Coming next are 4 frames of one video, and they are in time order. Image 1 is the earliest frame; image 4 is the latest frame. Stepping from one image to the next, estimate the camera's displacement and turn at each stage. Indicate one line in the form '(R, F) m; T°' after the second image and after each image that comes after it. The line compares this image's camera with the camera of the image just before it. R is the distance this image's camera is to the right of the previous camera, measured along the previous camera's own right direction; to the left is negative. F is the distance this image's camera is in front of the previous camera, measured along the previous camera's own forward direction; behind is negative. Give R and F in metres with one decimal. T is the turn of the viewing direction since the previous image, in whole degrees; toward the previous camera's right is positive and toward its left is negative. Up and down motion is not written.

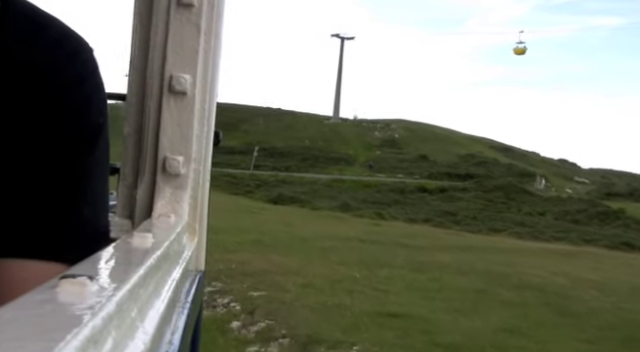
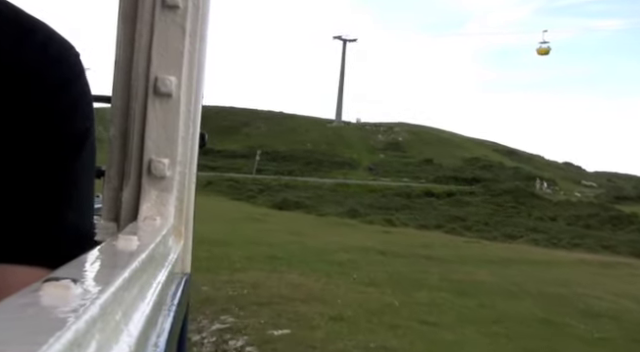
(-0.1, +0.5) m; 0°
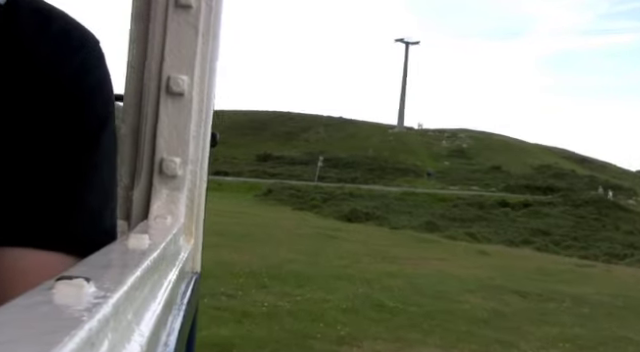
(-0.2, +1.1) m; -4°
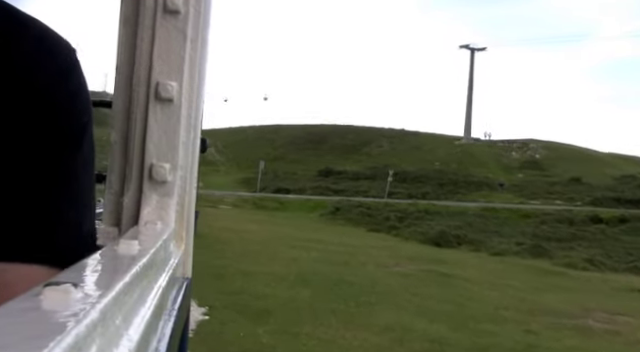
(-0.3, +1.5) m; -4°
